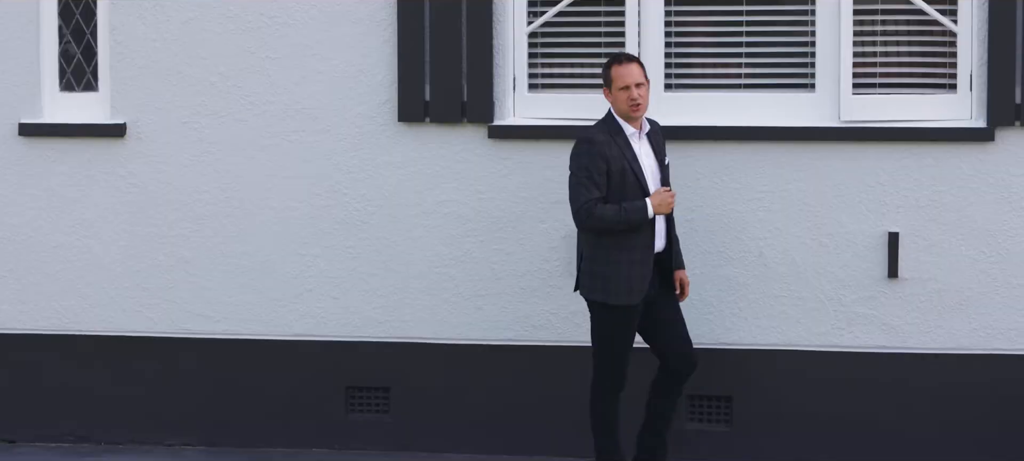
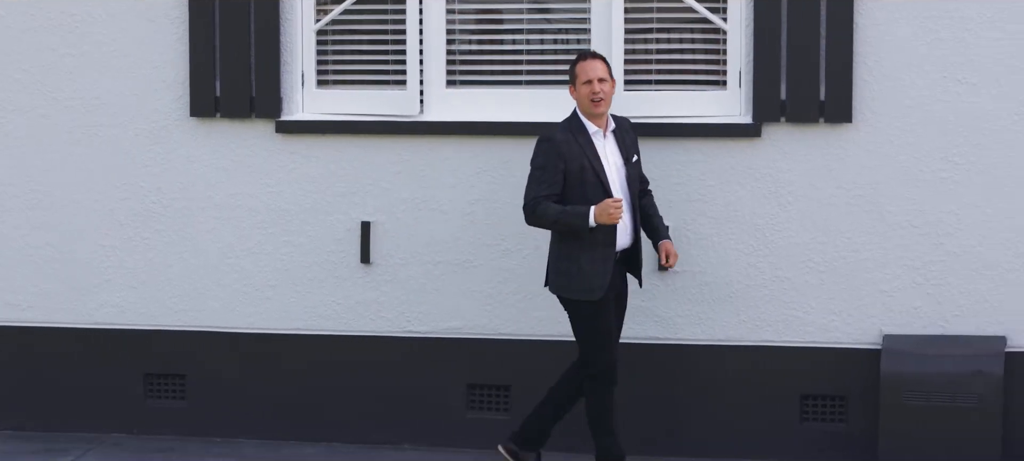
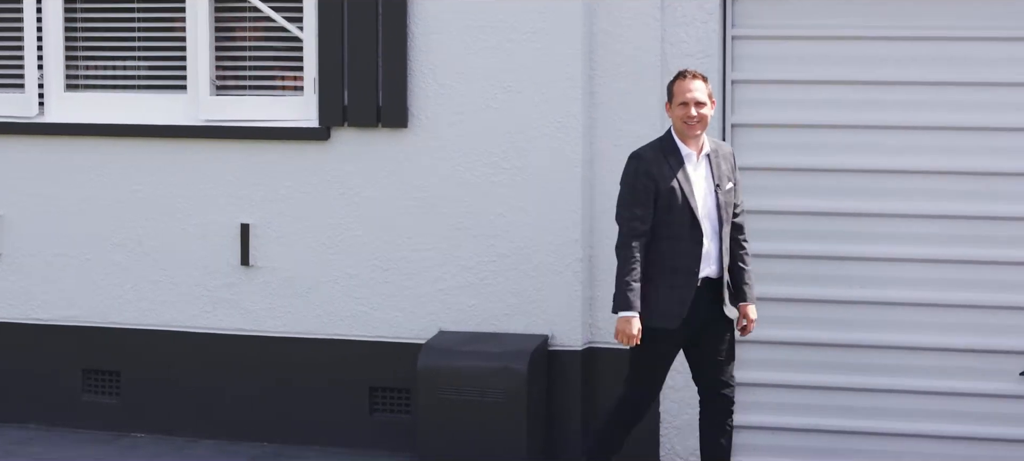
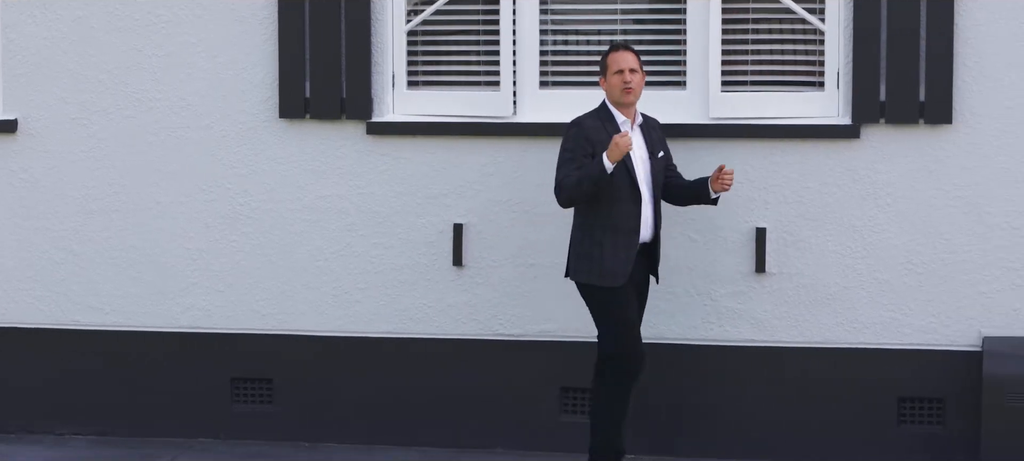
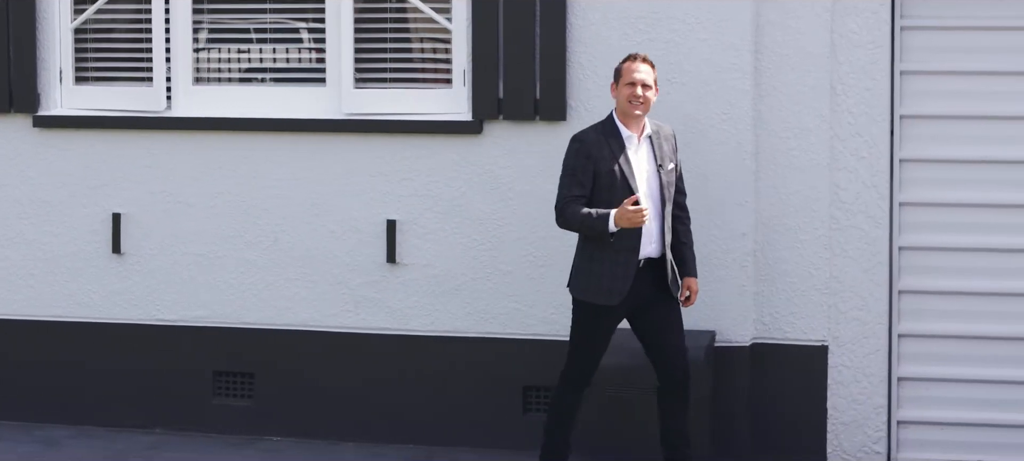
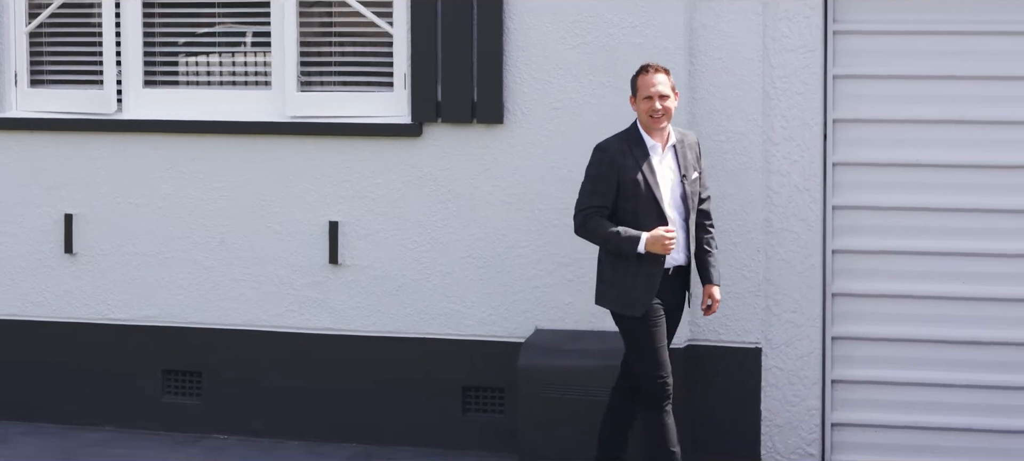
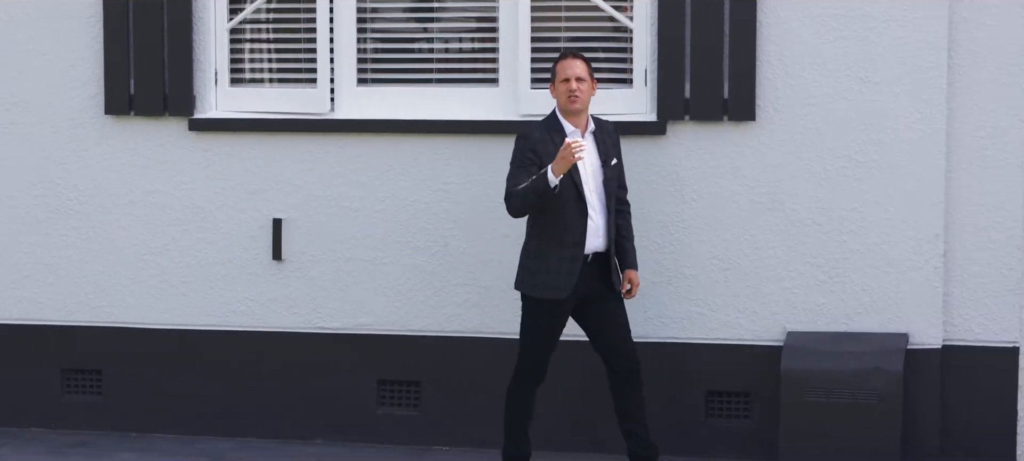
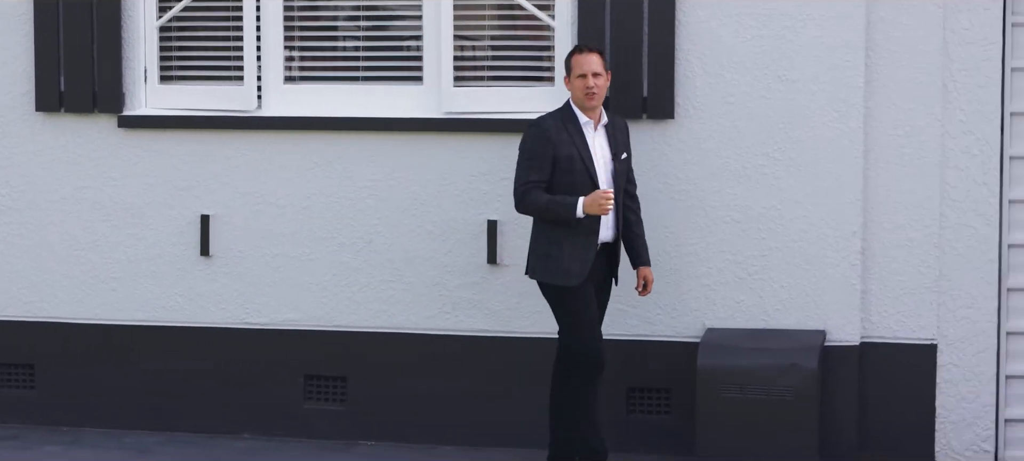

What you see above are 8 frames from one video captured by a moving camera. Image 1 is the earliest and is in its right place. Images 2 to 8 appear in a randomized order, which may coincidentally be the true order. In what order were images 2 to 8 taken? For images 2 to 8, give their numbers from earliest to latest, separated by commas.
4, 2, 7, 8, 5, 6, 3
